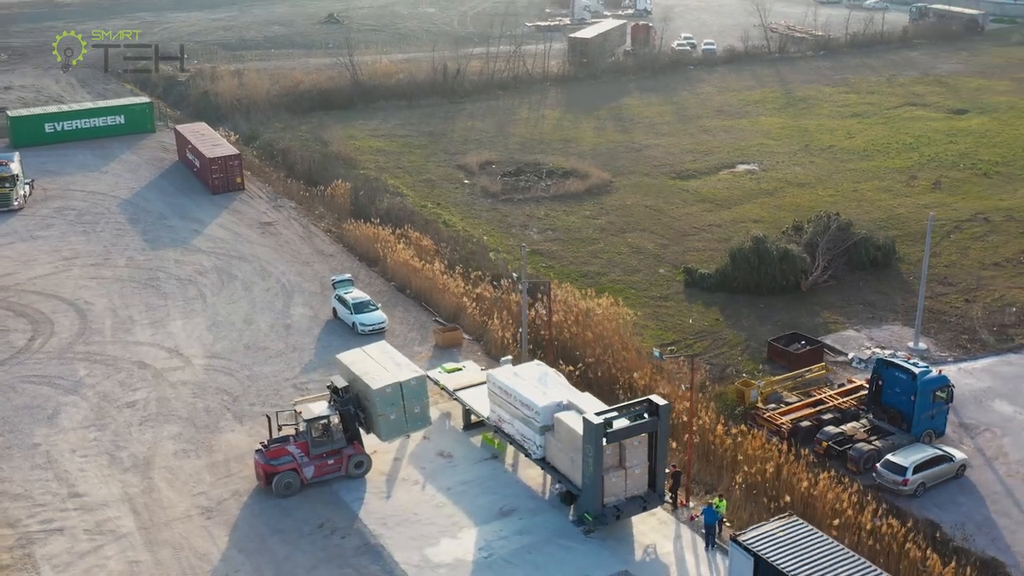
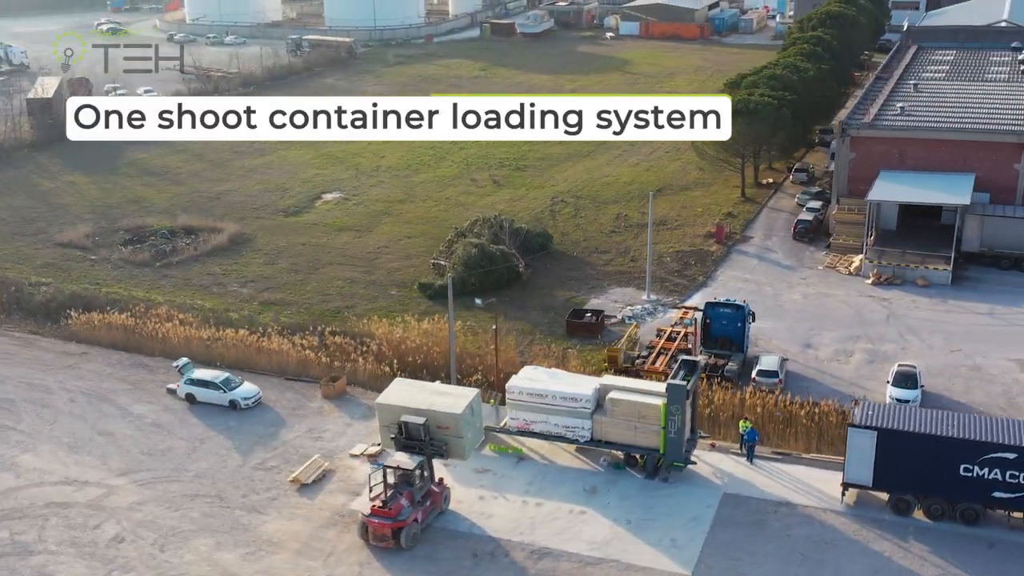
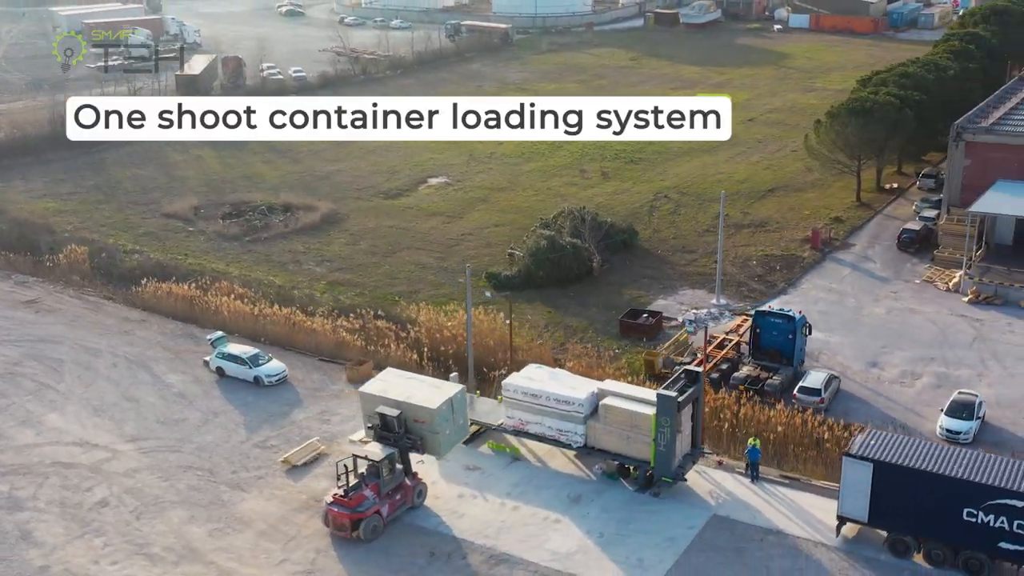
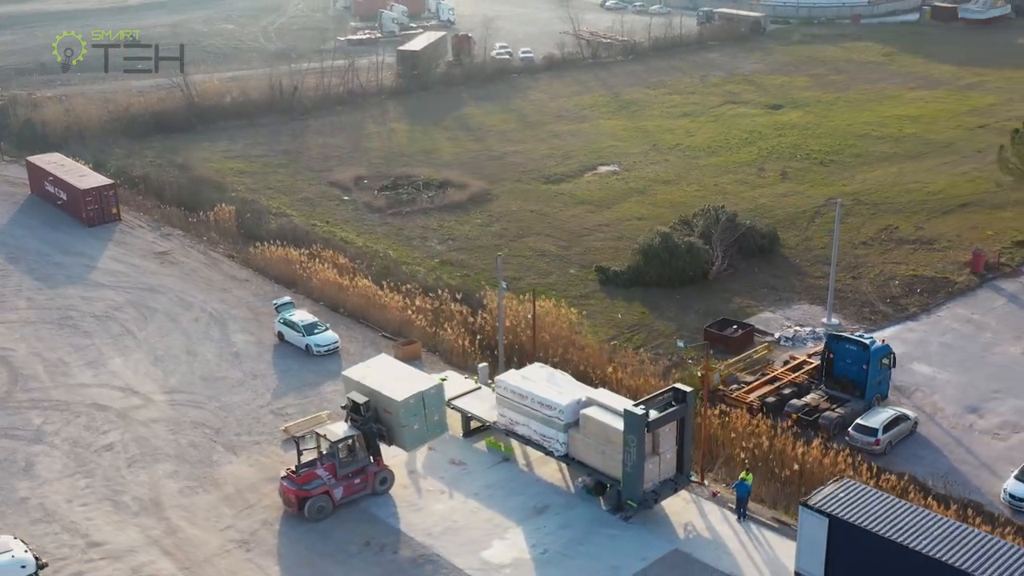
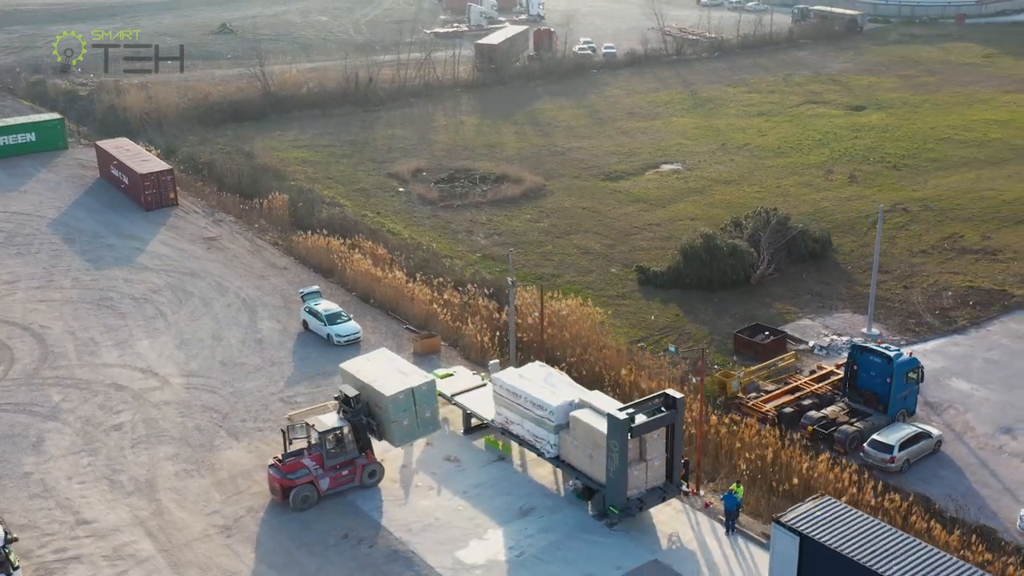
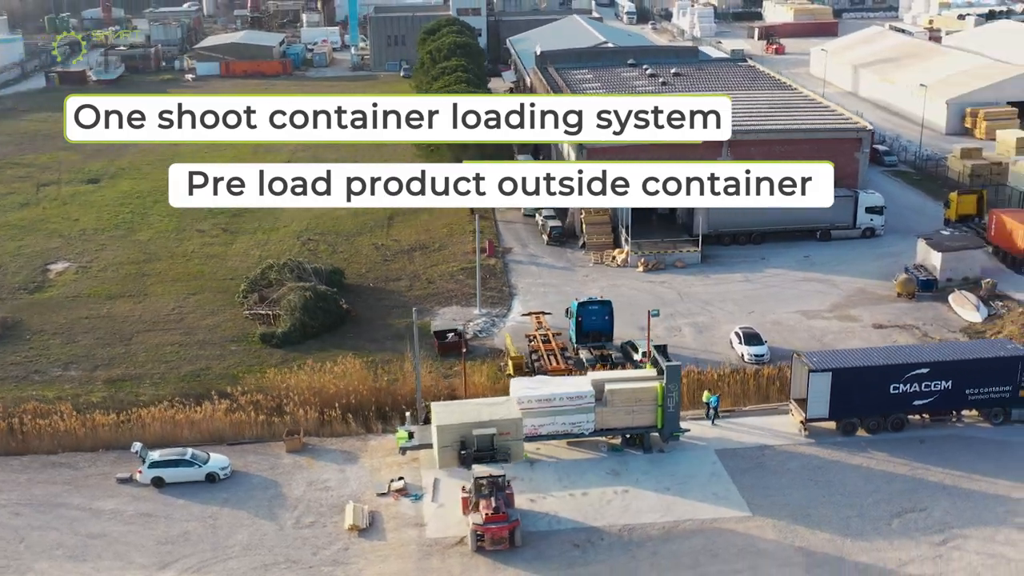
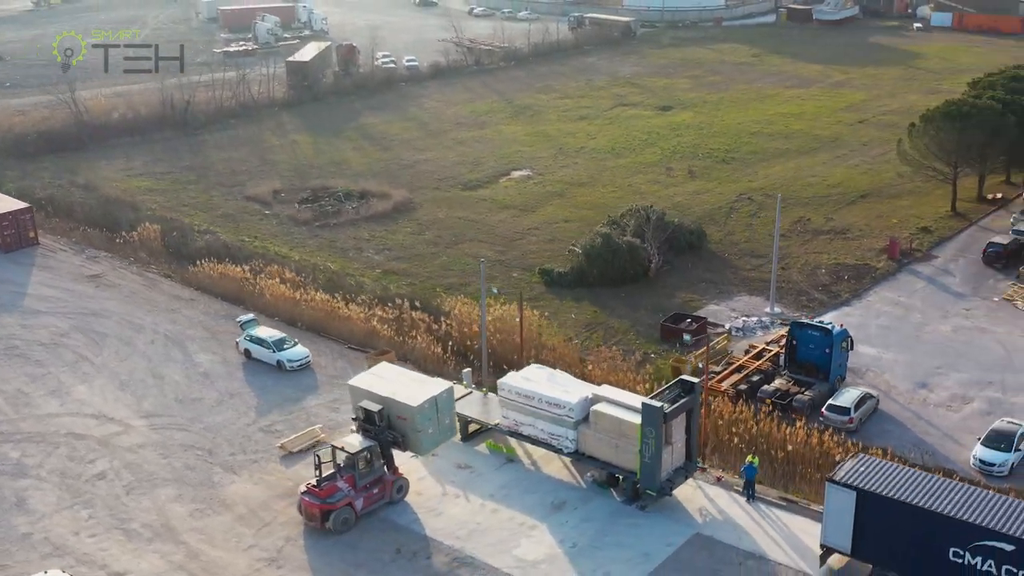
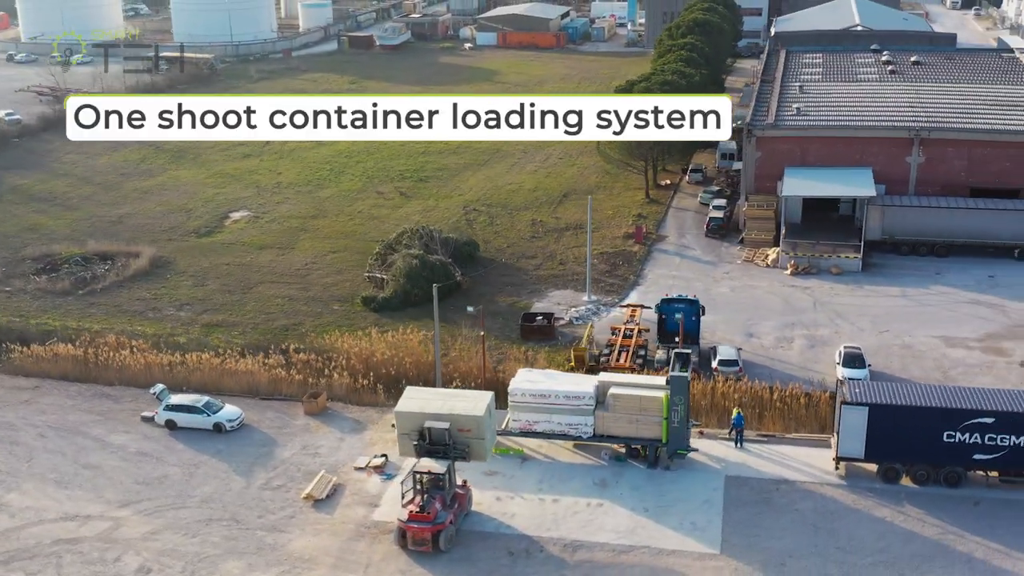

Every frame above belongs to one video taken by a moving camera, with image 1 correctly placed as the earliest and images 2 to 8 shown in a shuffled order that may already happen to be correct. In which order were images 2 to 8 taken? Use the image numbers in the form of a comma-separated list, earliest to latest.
5, 4, 7, 3, 2, 8, 6
